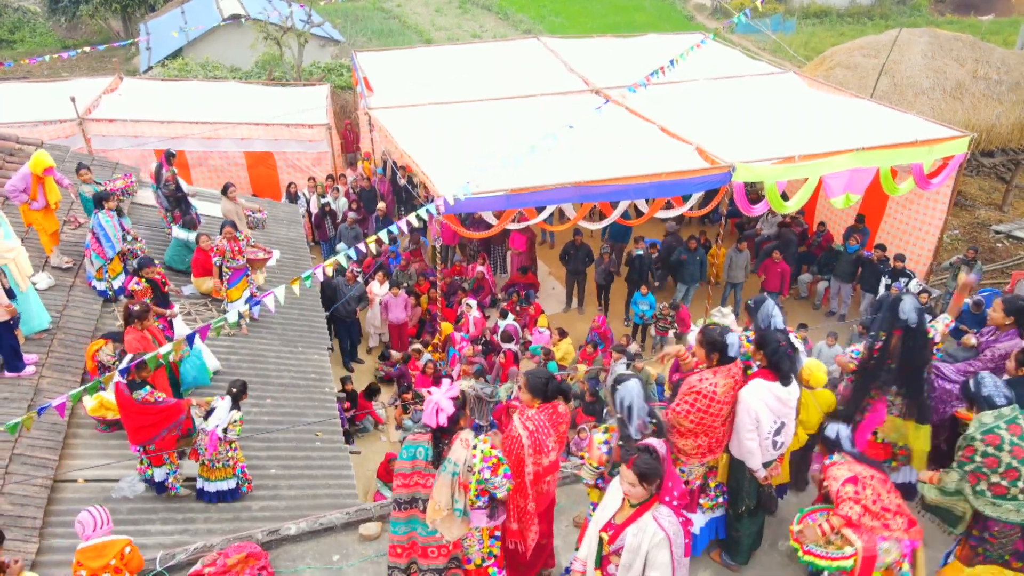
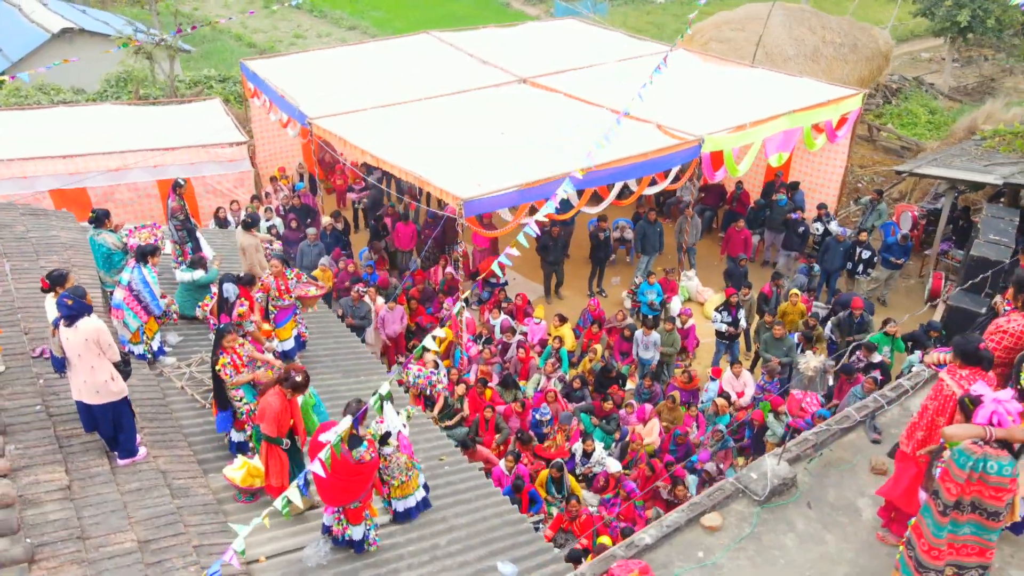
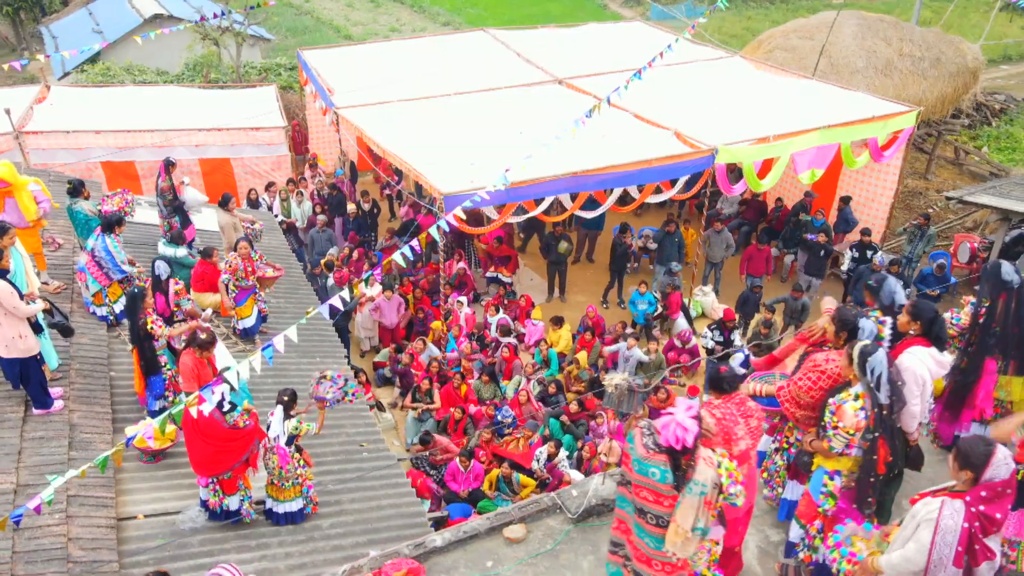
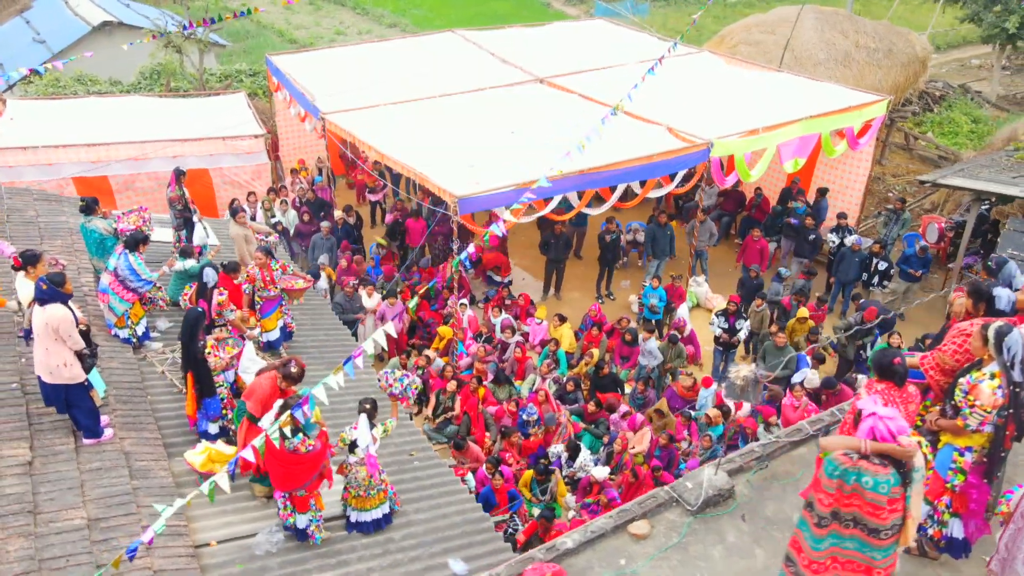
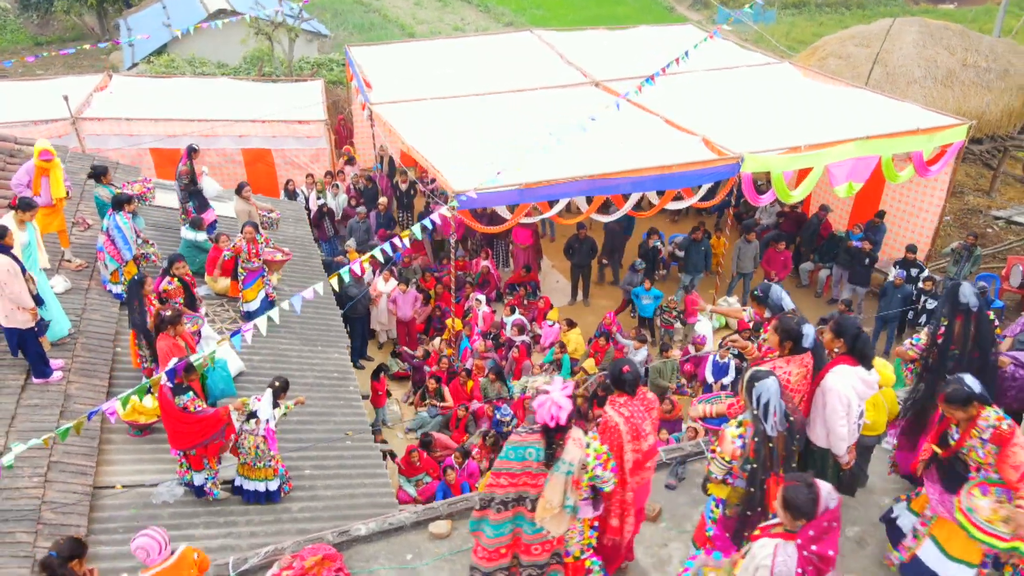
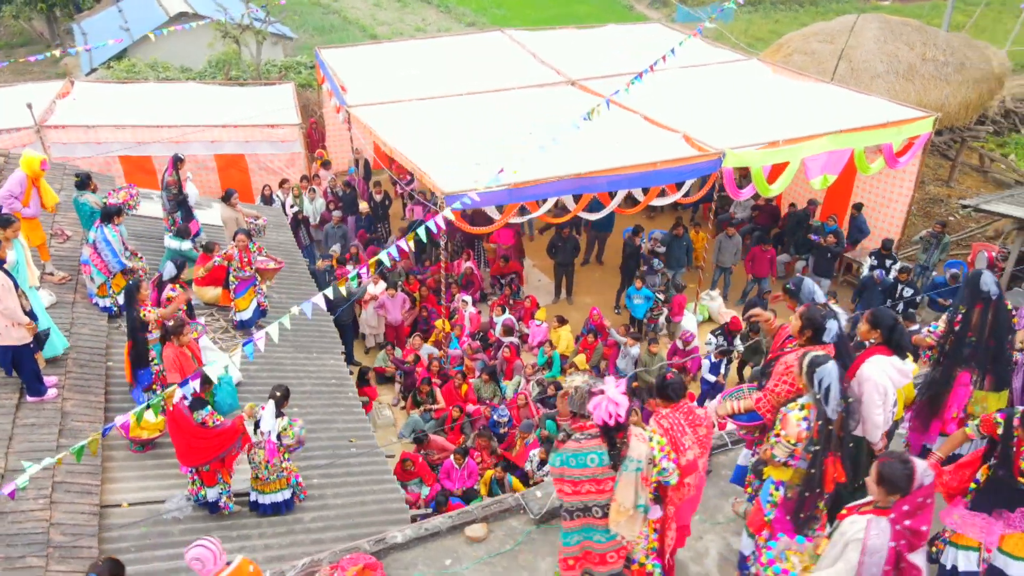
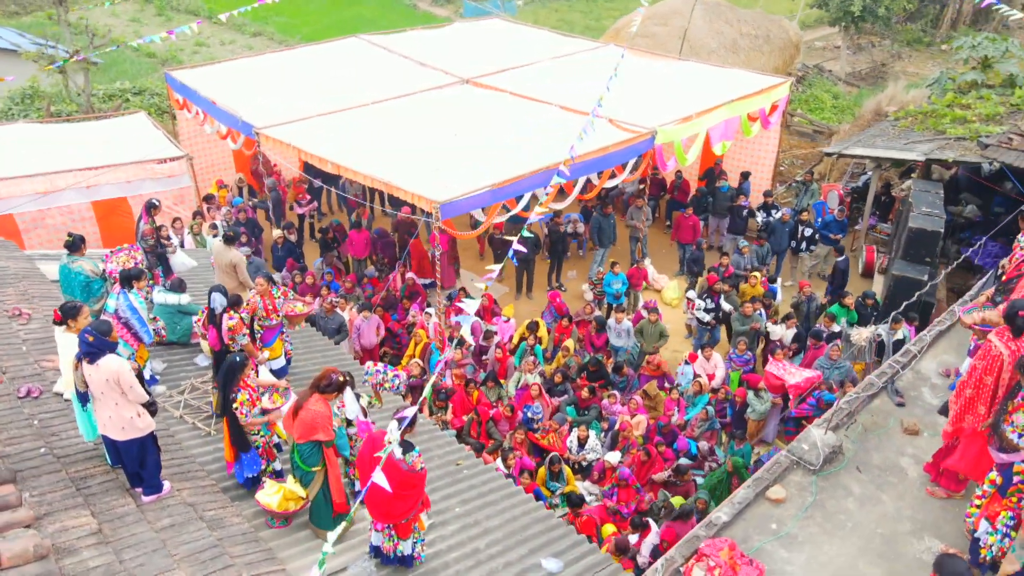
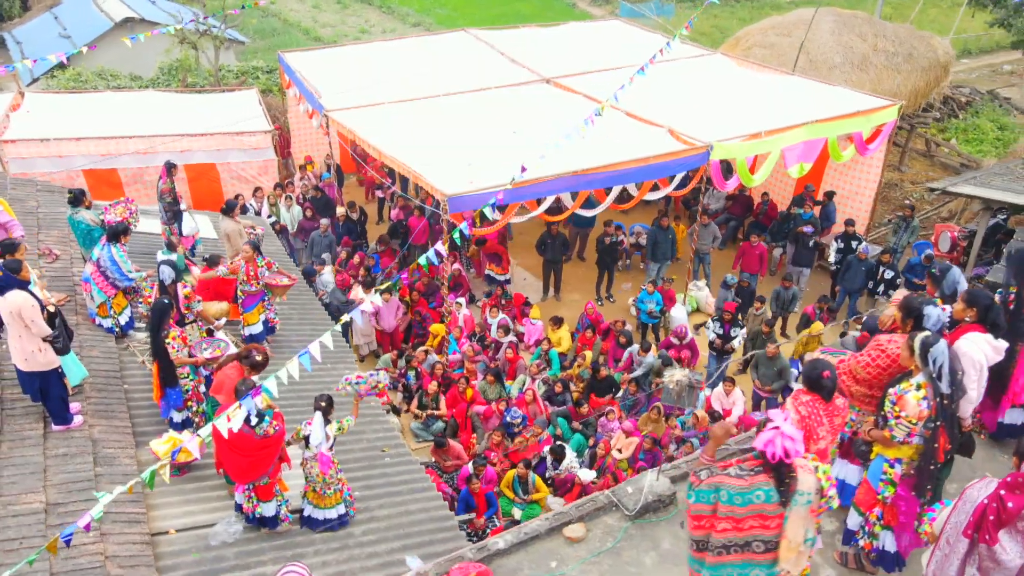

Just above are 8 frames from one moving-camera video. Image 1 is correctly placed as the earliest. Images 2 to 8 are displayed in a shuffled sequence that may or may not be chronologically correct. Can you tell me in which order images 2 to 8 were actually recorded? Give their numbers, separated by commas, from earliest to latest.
5, 6, 3, 8, 4, 2, 7
